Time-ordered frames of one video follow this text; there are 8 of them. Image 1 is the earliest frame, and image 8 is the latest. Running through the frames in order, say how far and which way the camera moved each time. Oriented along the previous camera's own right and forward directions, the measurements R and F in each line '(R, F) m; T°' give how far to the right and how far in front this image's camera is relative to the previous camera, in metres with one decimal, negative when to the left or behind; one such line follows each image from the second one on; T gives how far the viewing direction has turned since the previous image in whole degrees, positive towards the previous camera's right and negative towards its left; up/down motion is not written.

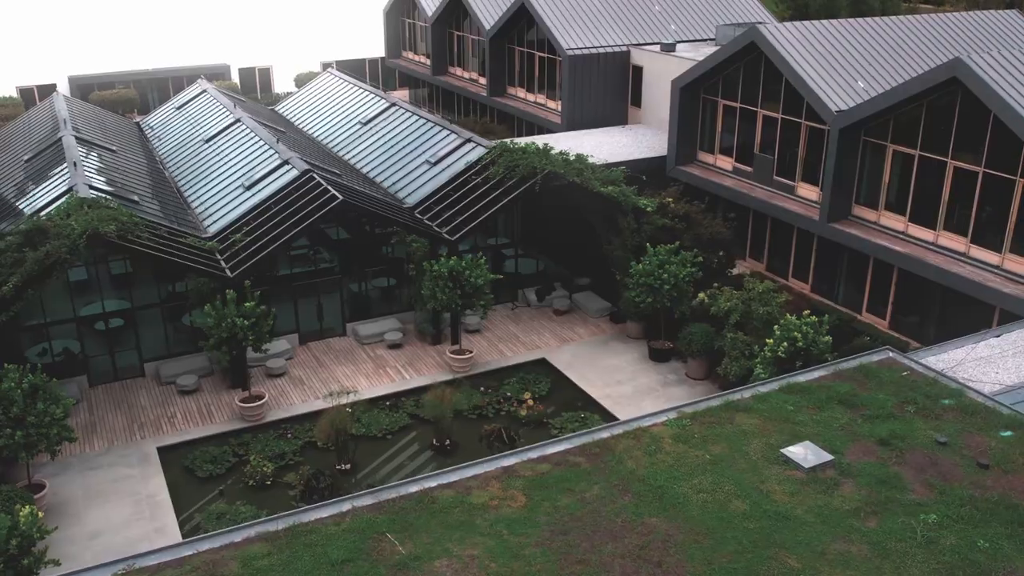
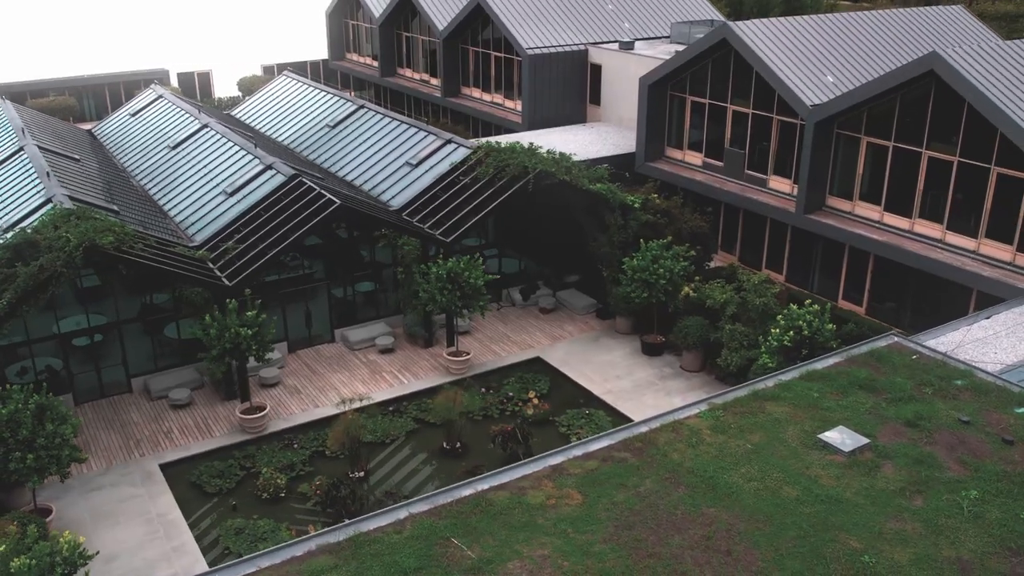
(-1.8, +0.1) m; +5°
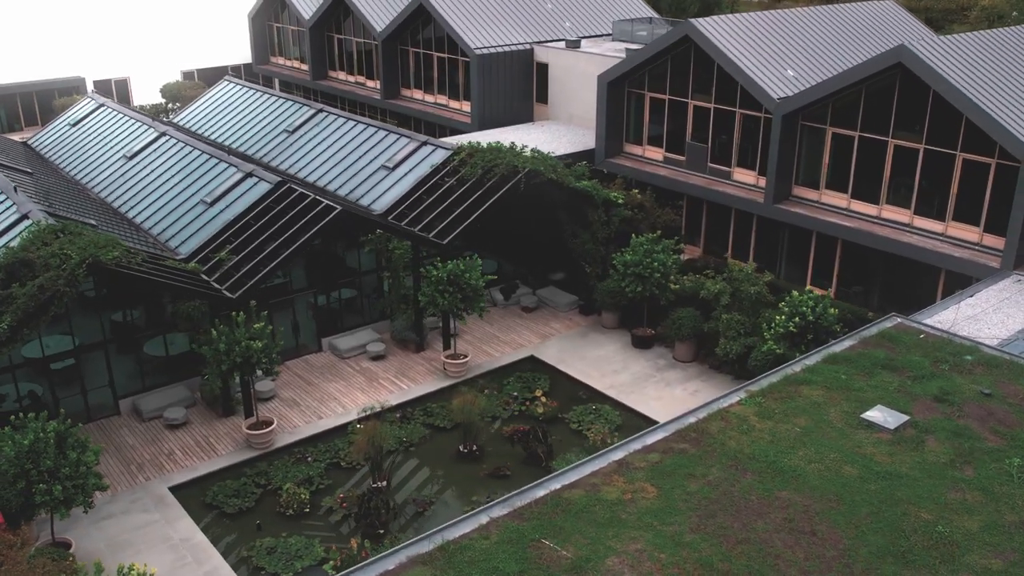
(-2.4, +0.2) m; +6°
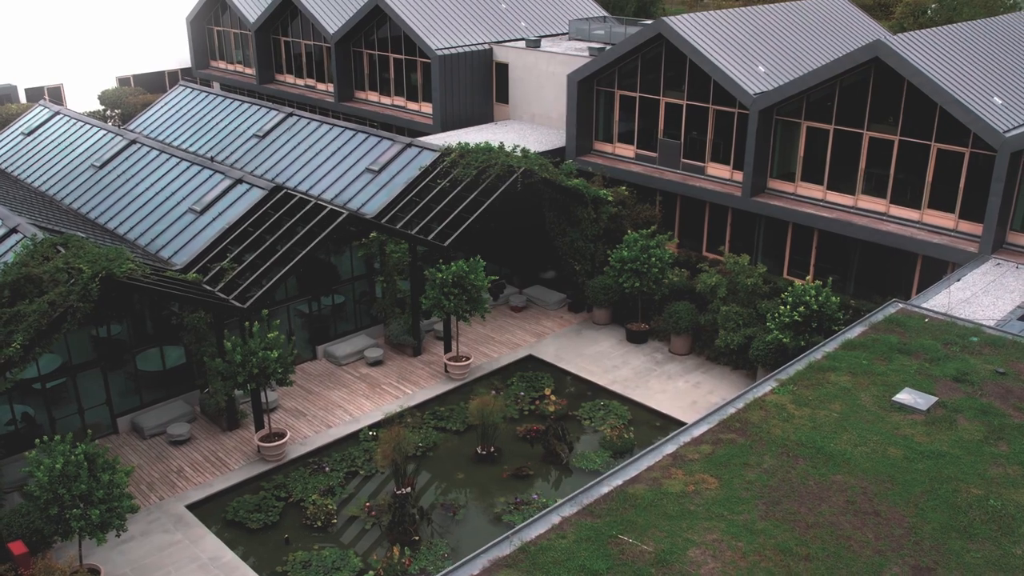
(-2.0, +0.1) m; +5°
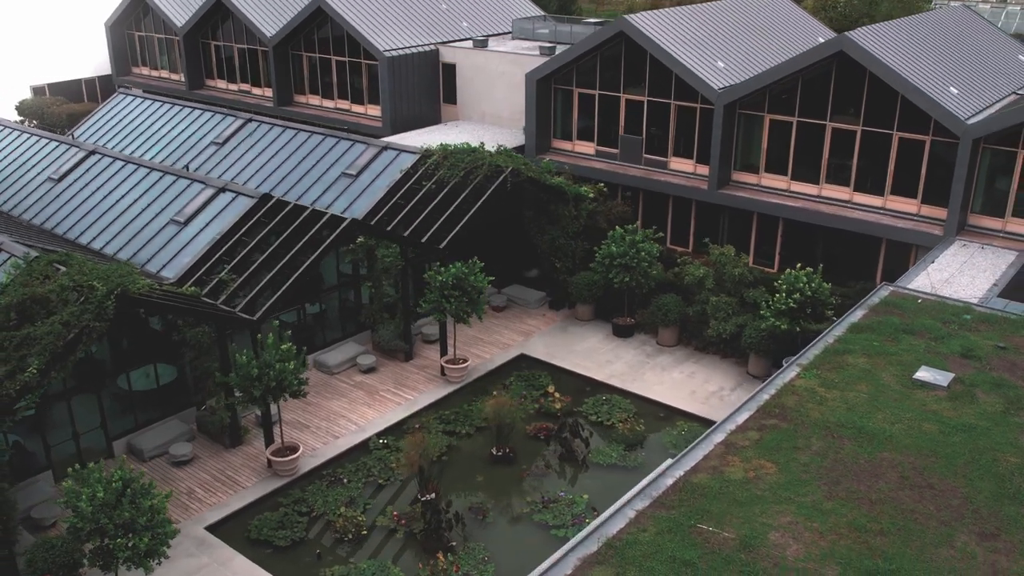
(-2.3, +0.1) m; +6°
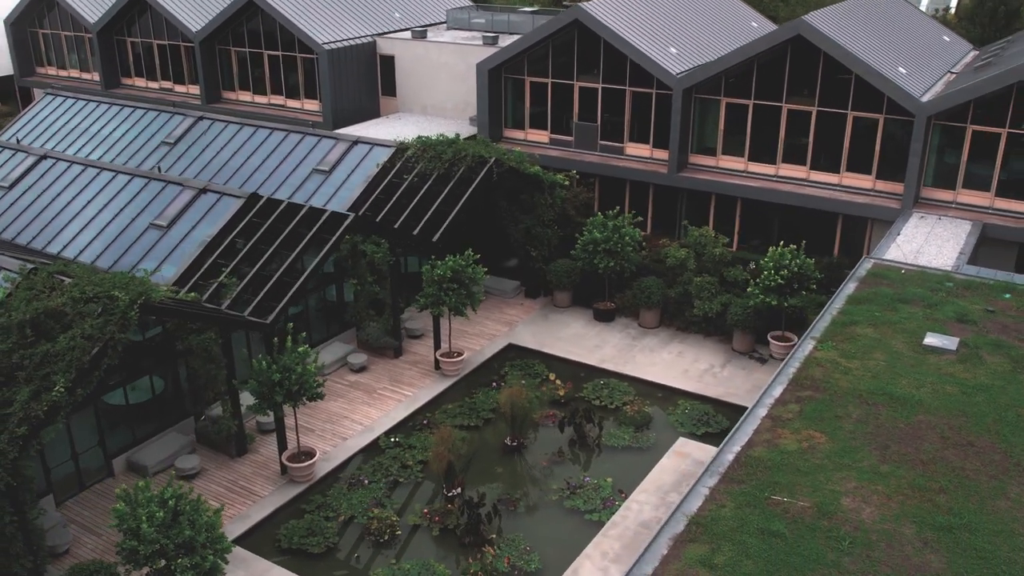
(-2.5, +0.2) m; +7°
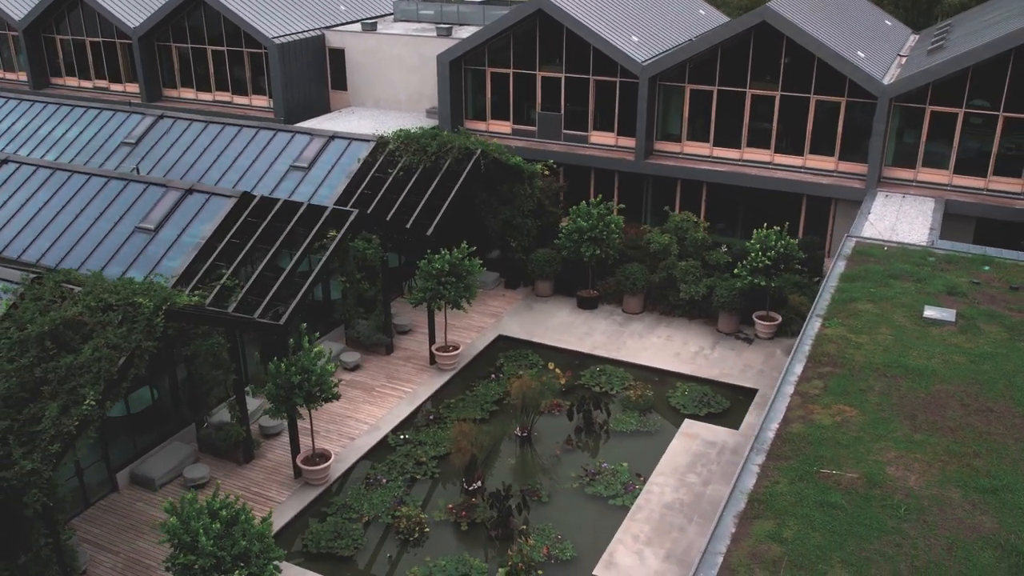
(-1.9, +0.1) m; +5°
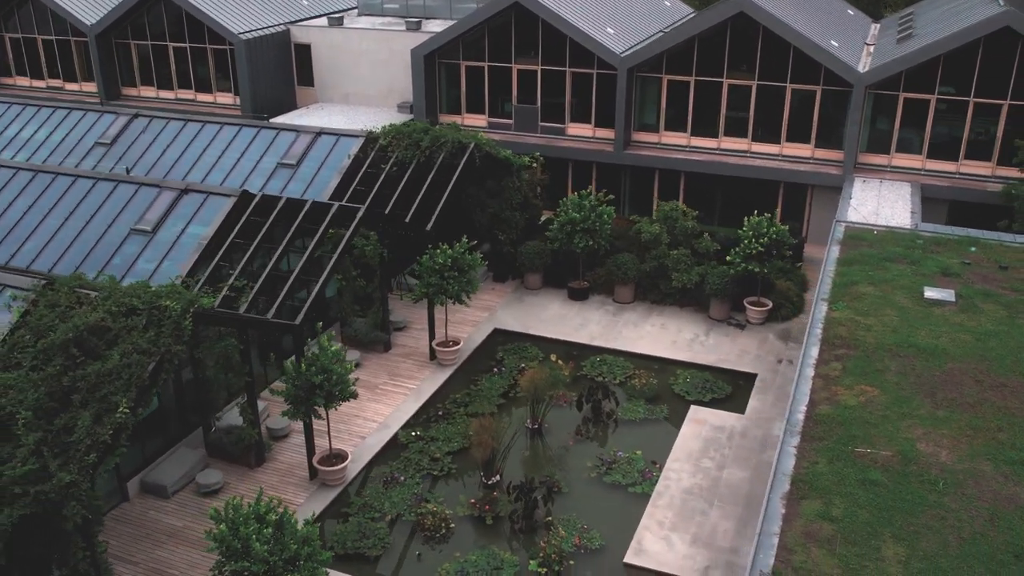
(-1.5, 0.0) m; +4°
